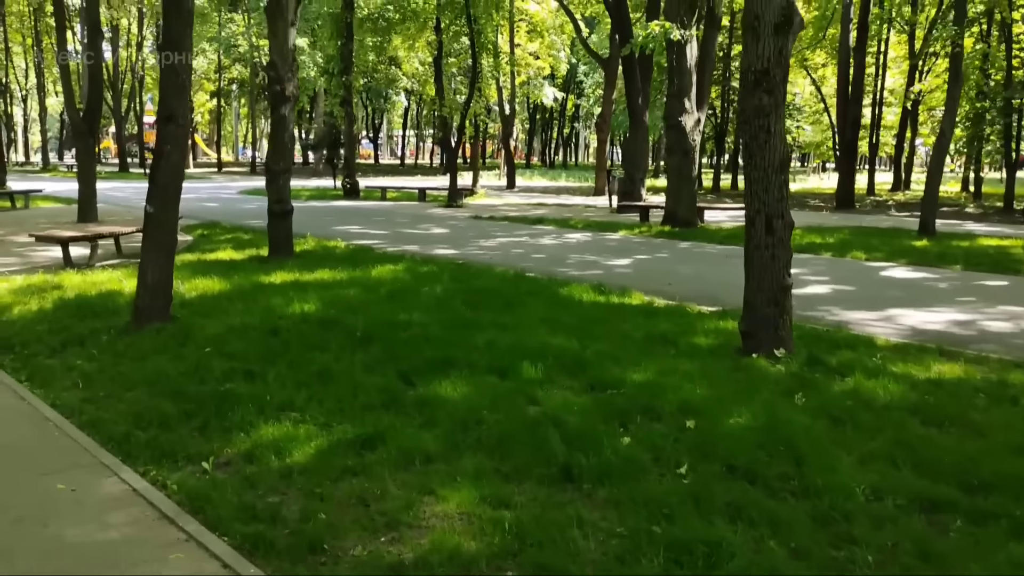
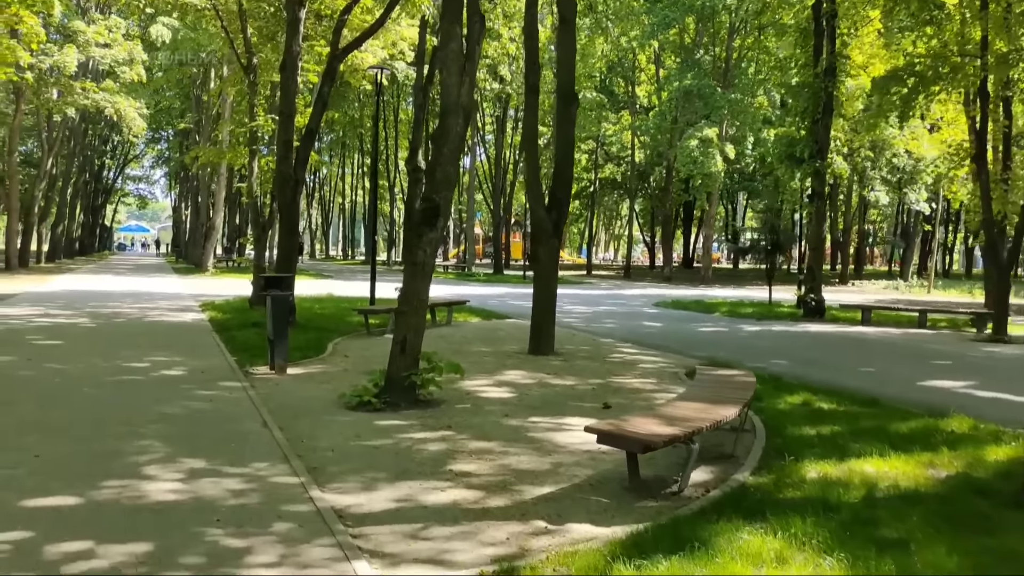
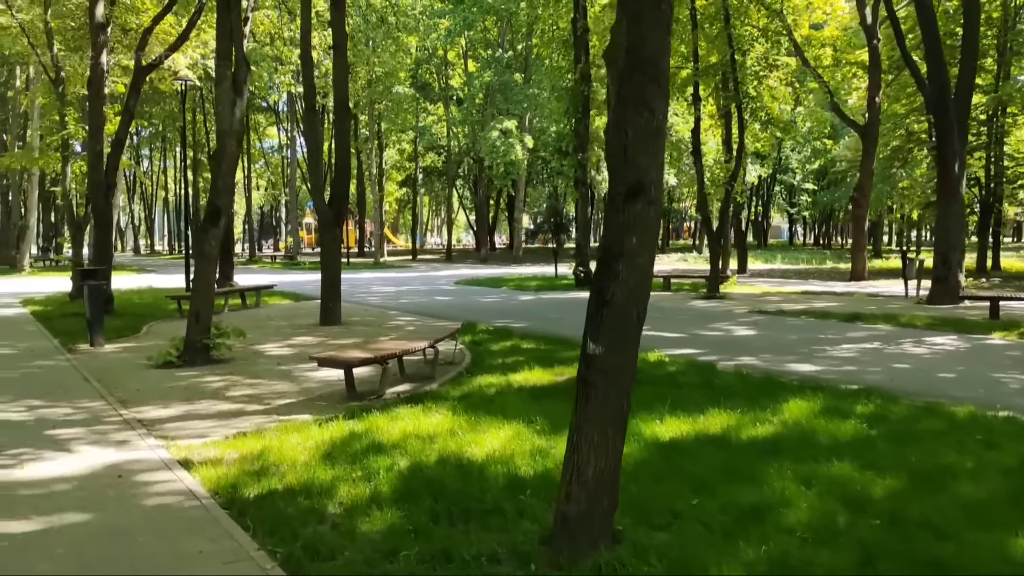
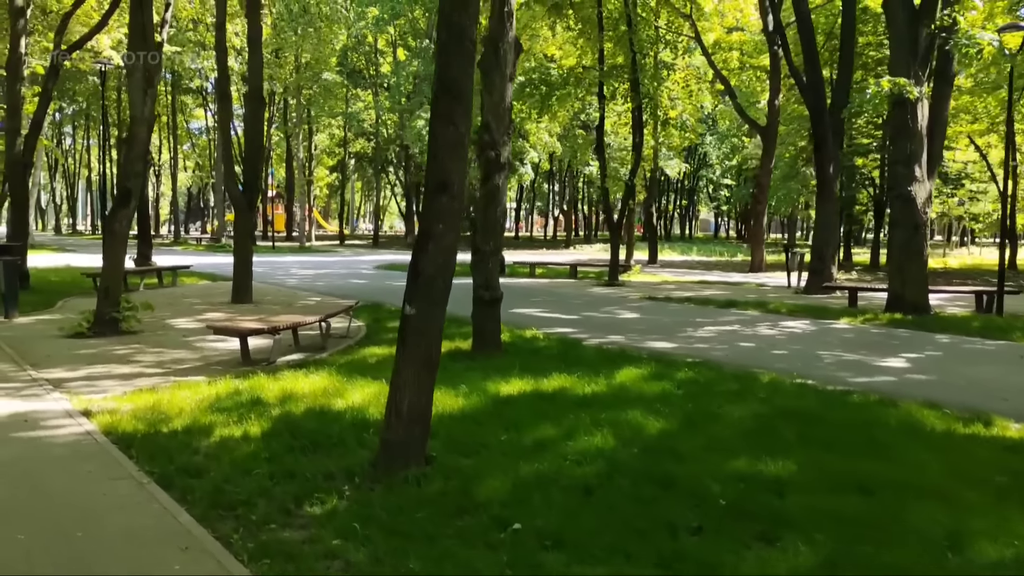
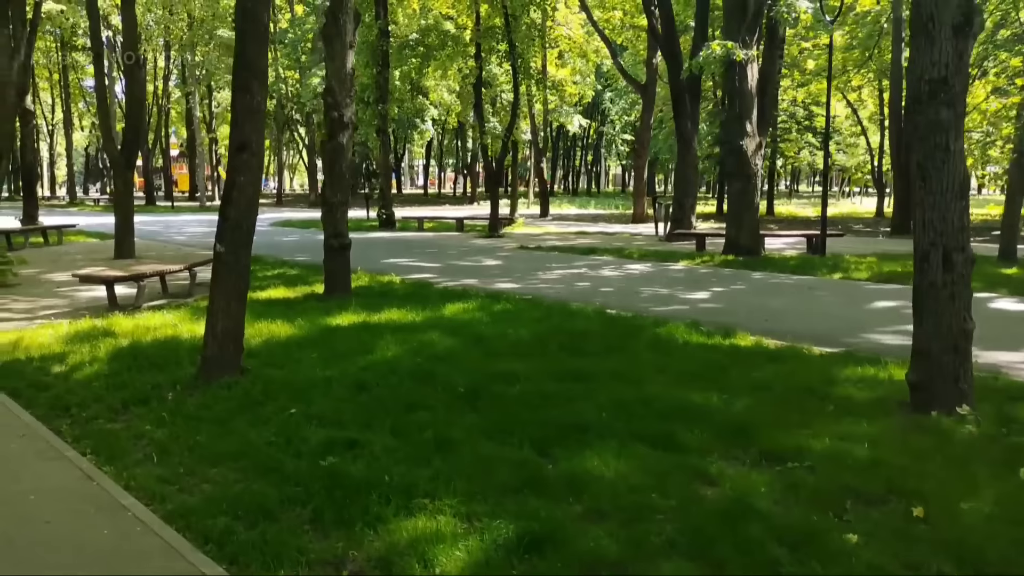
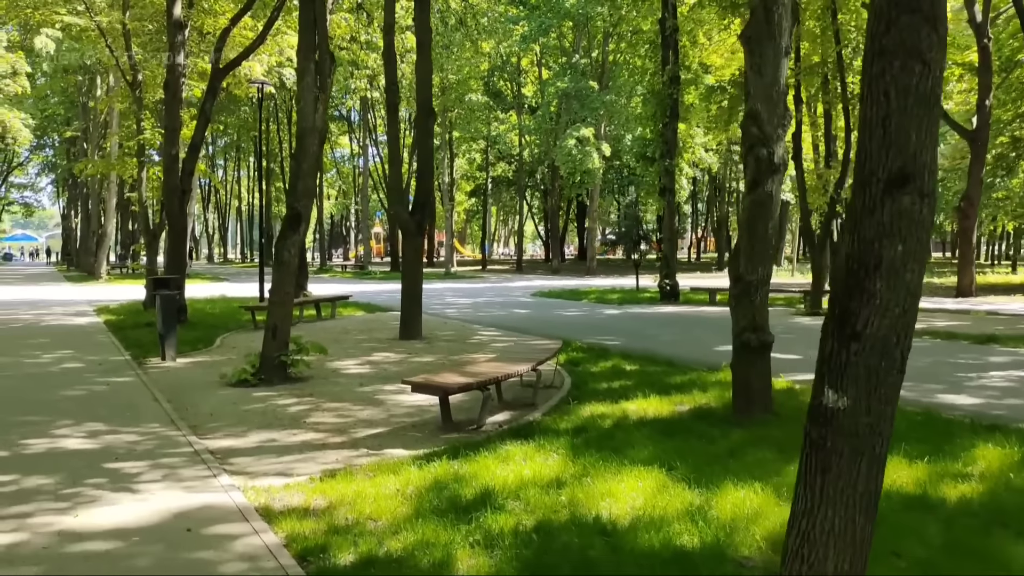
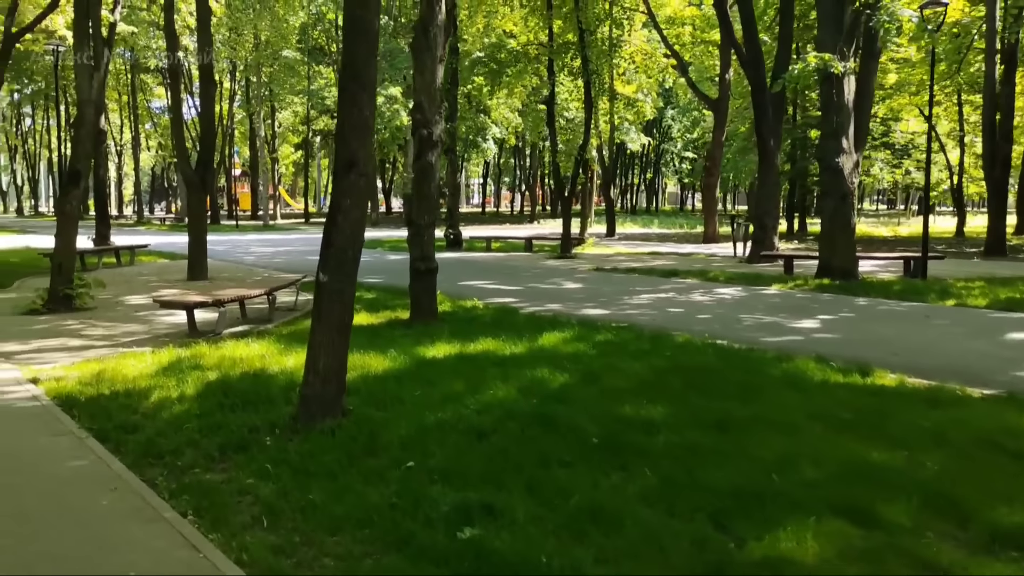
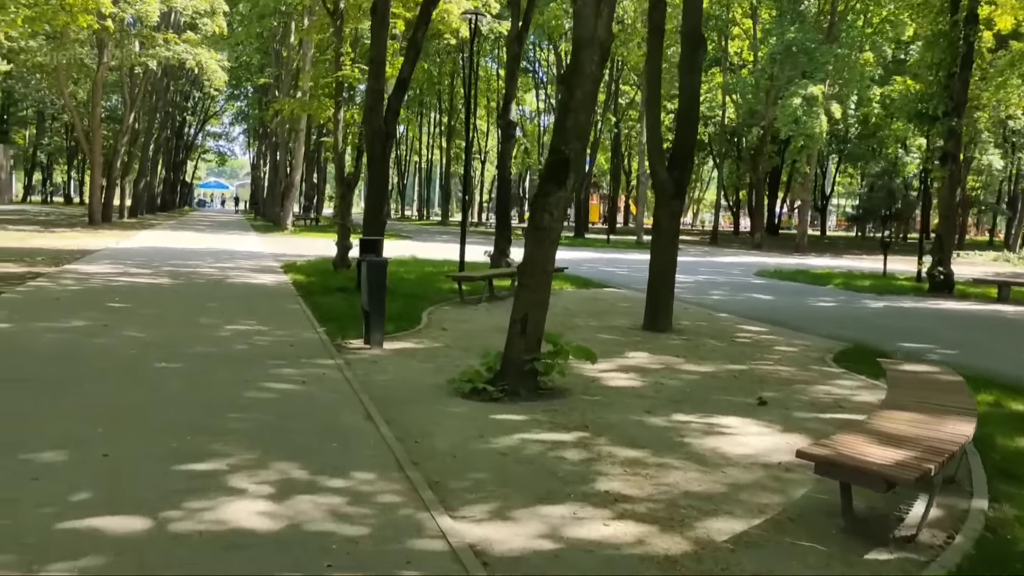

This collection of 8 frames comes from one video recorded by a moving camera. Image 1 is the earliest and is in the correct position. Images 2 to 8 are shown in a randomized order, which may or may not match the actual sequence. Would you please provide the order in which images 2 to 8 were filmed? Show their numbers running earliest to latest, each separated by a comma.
5, 7, 4, 3, 6, 2, 8
